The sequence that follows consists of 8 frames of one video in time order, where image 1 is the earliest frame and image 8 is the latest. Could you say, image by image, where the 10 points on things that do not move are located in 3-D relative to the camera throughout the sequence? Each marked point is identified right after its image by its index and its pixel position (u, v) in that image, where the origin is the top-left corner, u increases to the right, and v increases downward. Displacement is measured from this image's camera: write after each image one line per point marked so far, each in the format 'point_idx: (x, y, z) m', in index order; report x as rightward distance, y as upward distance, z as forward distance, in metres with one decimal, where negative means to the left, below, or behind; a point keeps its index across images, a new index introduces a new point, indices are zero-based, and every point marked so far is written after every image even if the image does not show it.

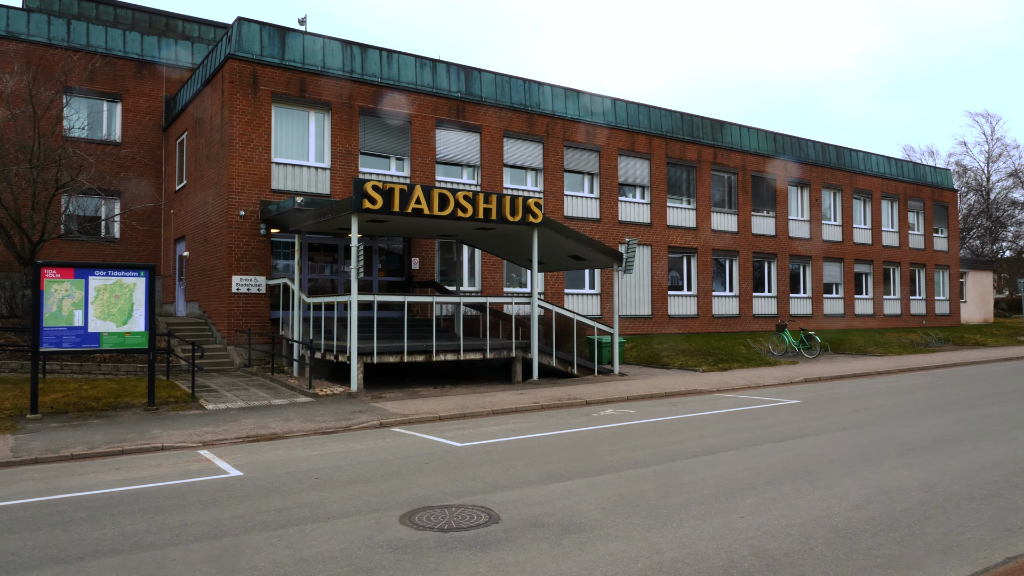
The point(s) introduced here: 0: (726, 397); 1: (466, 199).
0: (+3.7, -1.9, +13.3) m
1: (-0.8, +1.6, +13.7) m
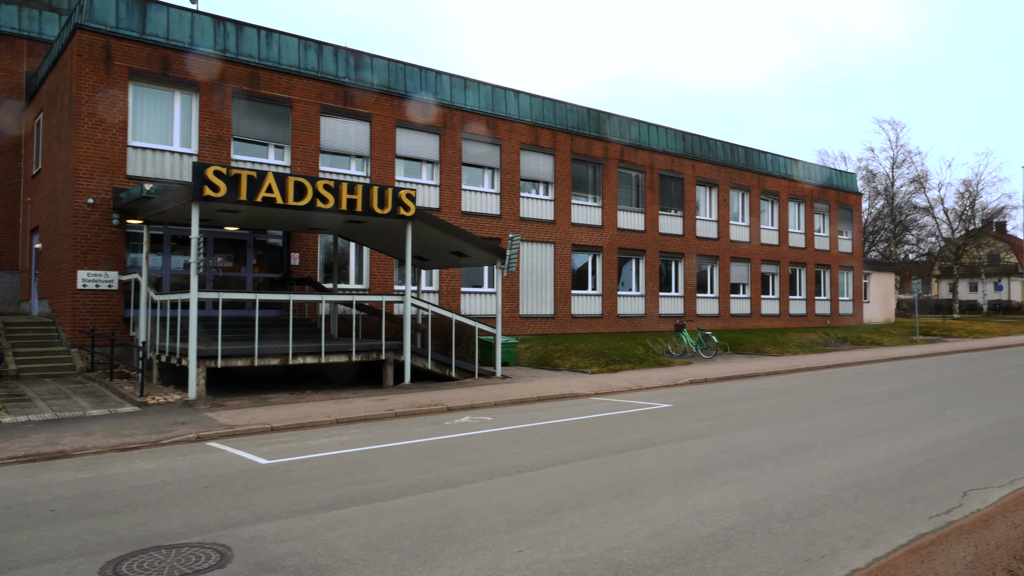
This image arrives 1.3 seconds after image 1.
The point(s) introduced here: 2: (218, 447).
0: (+1.4, -1.9, +12.7) m
1: (-3.1, +1.7, +12.7) m
2: (-3.3, -1.8, +8.5) m
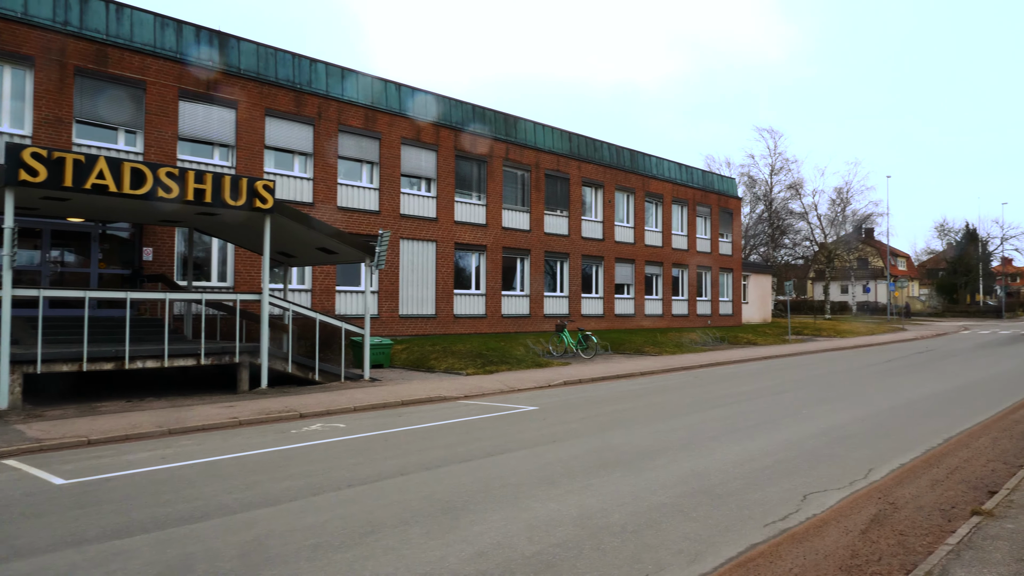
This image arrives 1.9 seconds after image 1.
0: (-0.8, -1.9, +12.2) m
1: (-5.2, +1.7, +11.7) m
2: (-4.9, -1.7, +7.5) m
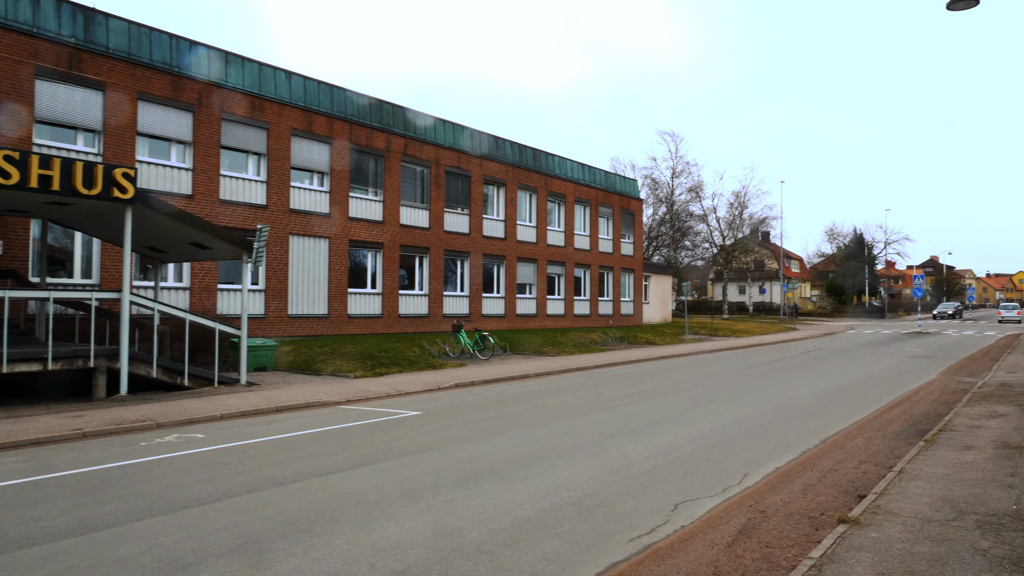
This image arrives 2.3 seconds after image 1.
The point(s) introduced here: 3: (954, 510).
0: (-2.5, -1.9, +11.6) m
1: (-6.9, +1.8, +10.5) m
2: (-6.1, -1.7, +6.4) m
3: (+3.3, -1.6, +5.6) m
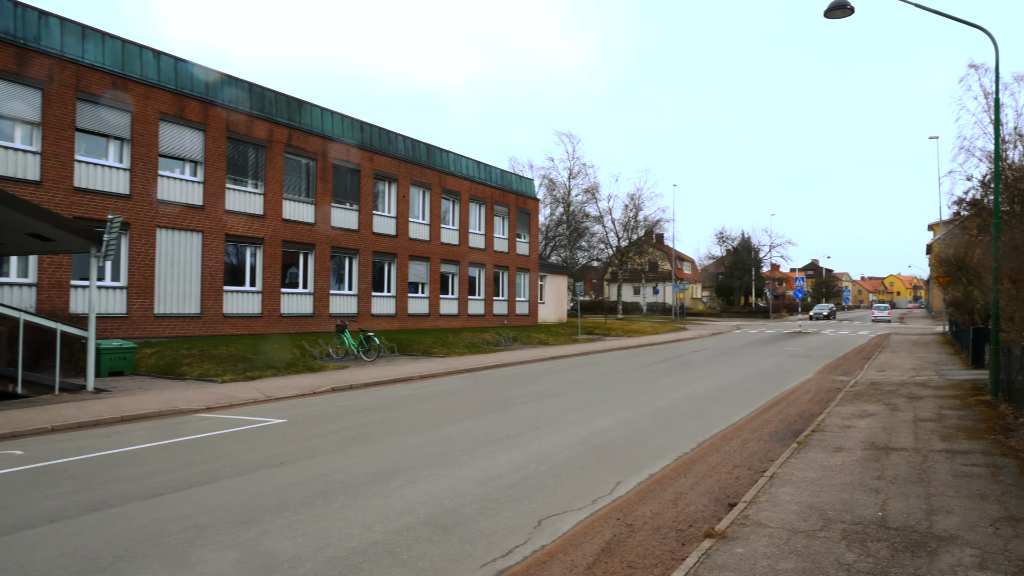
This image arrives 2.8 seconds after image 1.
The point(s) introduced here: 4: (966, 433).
0: (-4.3, -1.8, +10.6) m
1: (-8.4, +1.8, +9.0) m
2: (-7.2, -1.6, +5.0) m
3: (+2.2, -1.6, +5.4) m
4: (+5.3, -1.7, +9.0) m
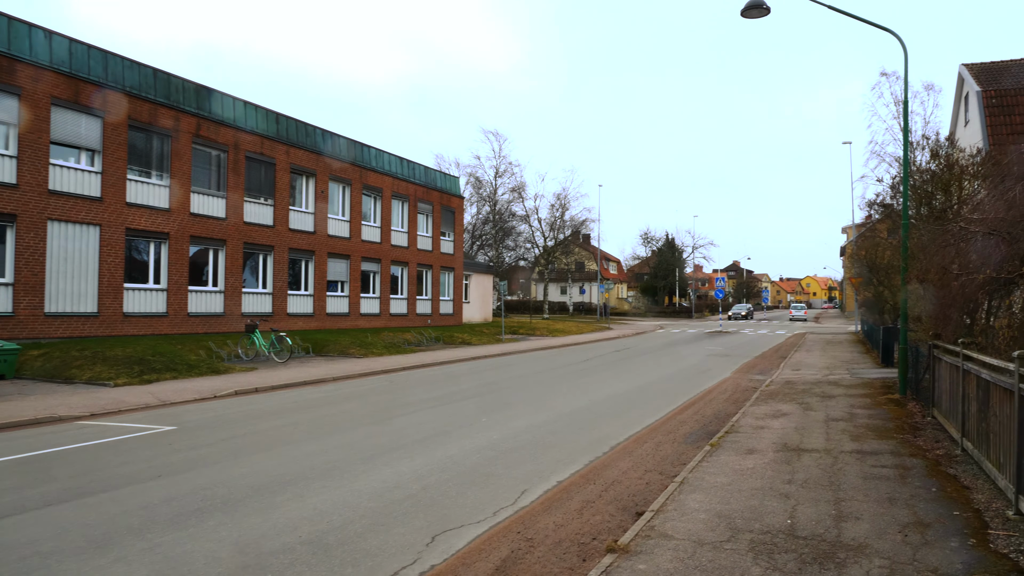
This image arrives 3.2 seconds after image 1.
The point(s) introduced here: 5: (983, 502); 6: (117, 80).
0: (-5.5, -1.8, +9.7) m
1: (-9.4, +1.9, +7.7) m
2: (-7.8, -1.6, +3.9) m
3: (+1.5, -1.6, +5.2) m
4: (+4.3, -1.7, +9.0) m
5: (+3.4, -1.6, +5.6) m
6: (-10.1, +5.3, +19.6) m
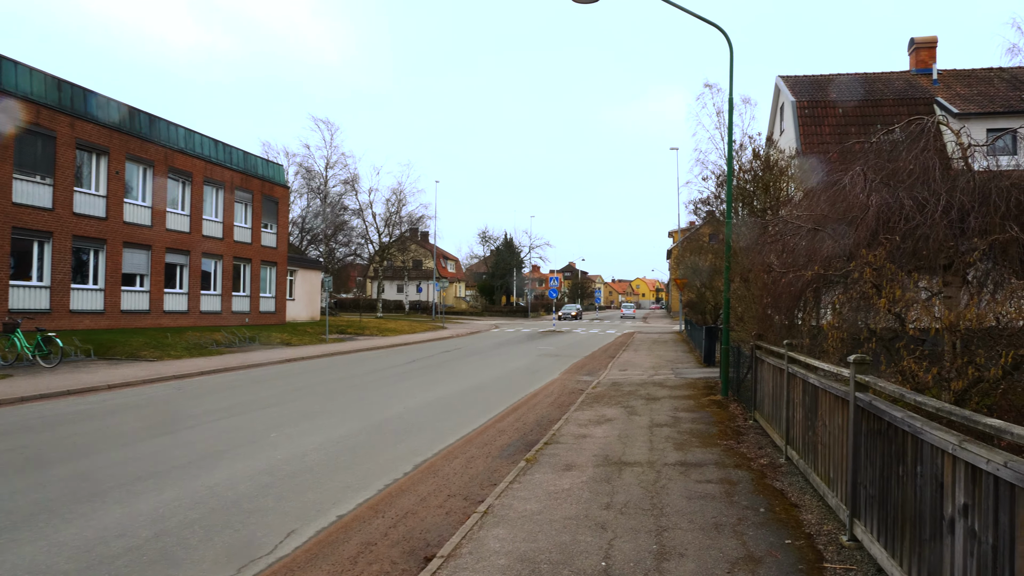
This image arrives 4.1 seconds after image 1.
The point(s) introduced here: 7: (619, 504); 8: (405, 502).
0: (-7.6, -1.6, +7.1) m
1: (-11.0, +2.1, +4.4) m
2: (-8.7, -1.4, +1.0) m
3: (+0.1, -1.6, +4.1) m
4: (+2.1, -1.7, +8.5) m
5: (+2.0, -1.5, +5.0) m
6: (-14.0, +5.5, +15.9) m
7: (+0.8, -1.6, +5.6) m
8: (-0.8, -1.7, +6.1) m
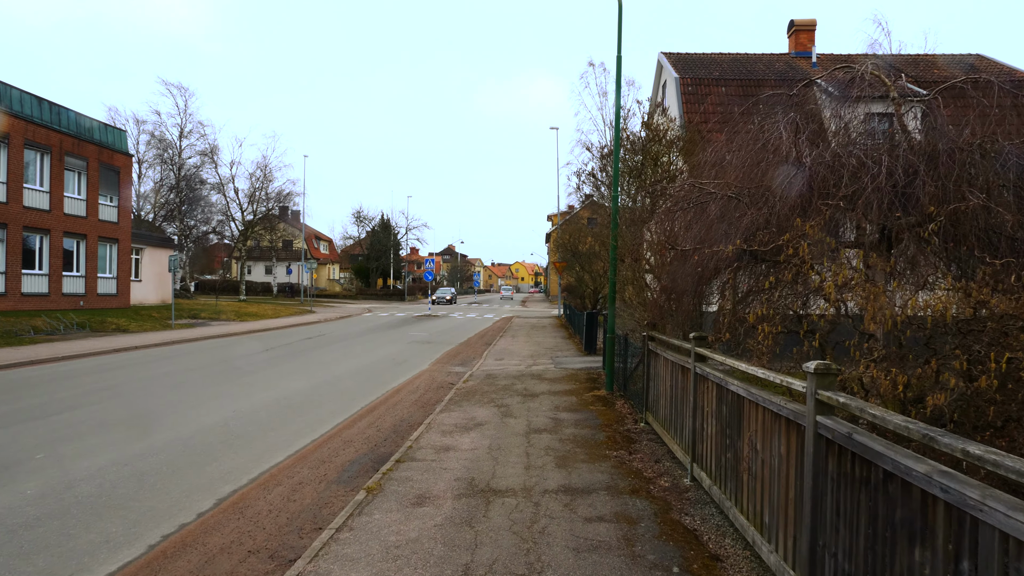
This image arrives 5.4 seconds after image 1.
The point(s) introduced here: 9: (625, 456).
0: (-8.7, -1.4, +4.3) m
1: (-11.6, +2.2, +0.9) m
2: (-8.8, -1.3, -2.0) m
3: (-0.6, -1.5, +2.5) m
4: (+0.7, -1.5, +7.1) m
5: (+1.1, -1.4, +3.6) m
6: (-16.3, +5.9, +11.8) m
7: (-0.2, -1.4, +4.0) m
8: (-1.8, -1.5, +4.3) m
9: (+1.0, -1.5, +6.8) m
